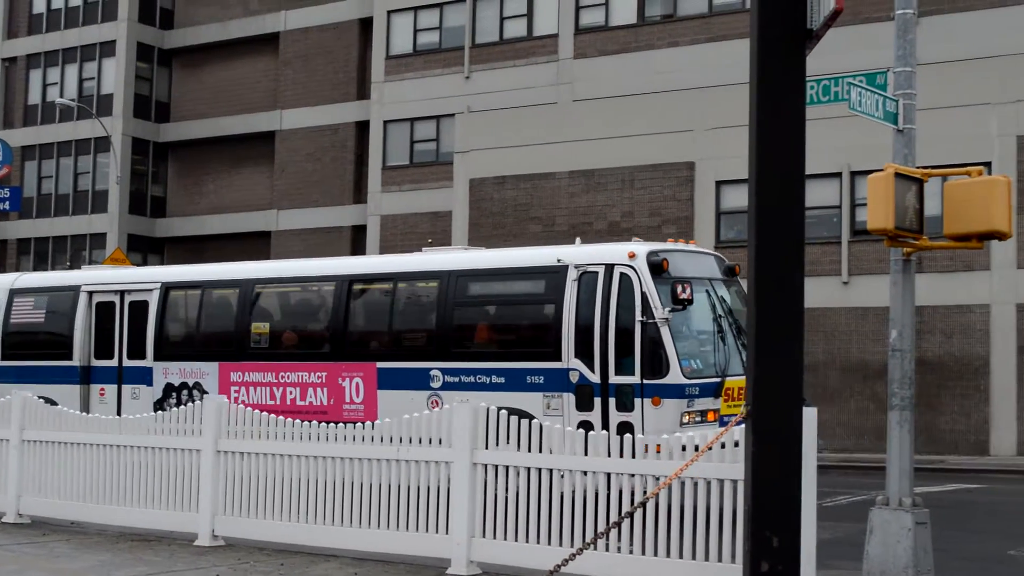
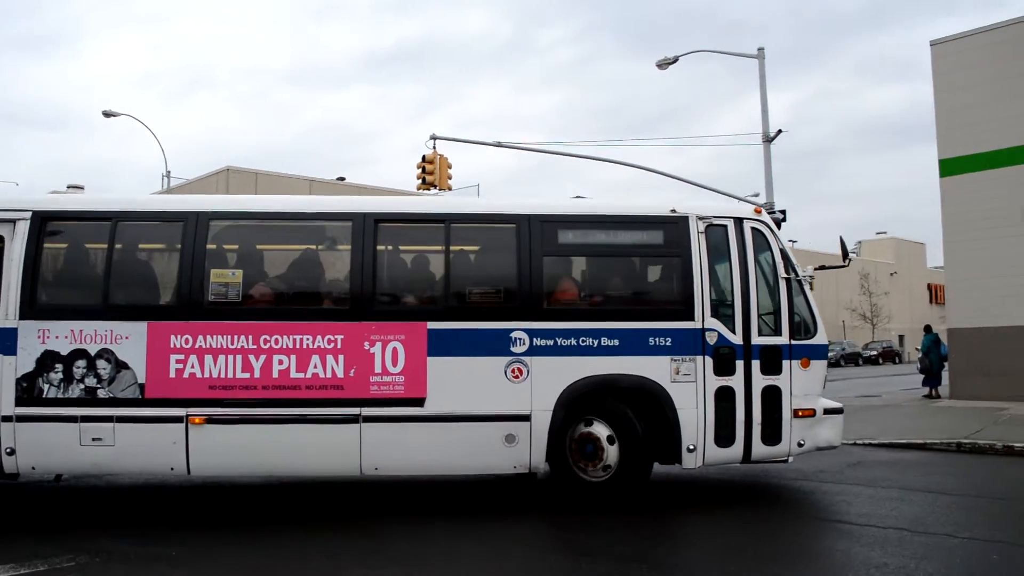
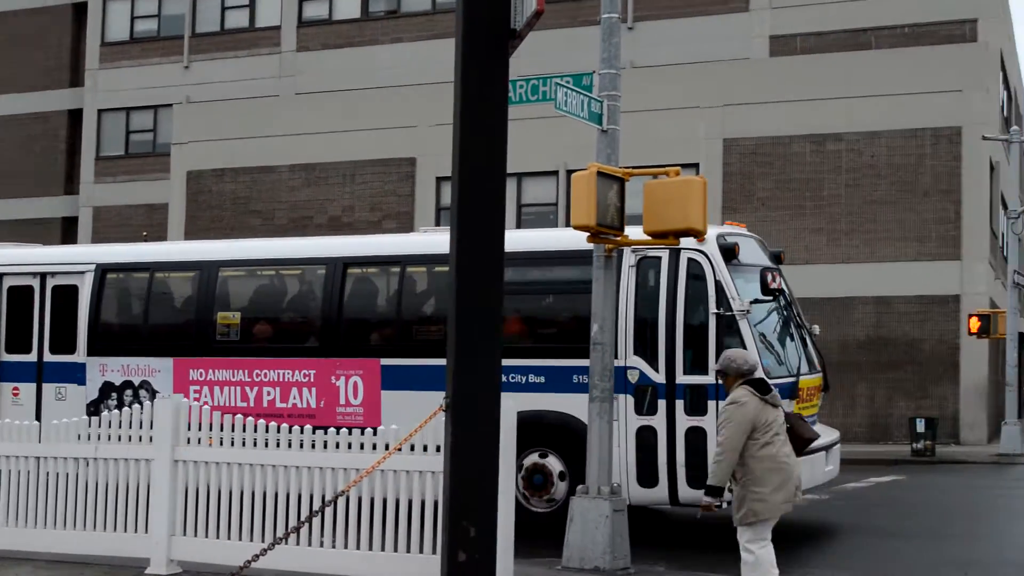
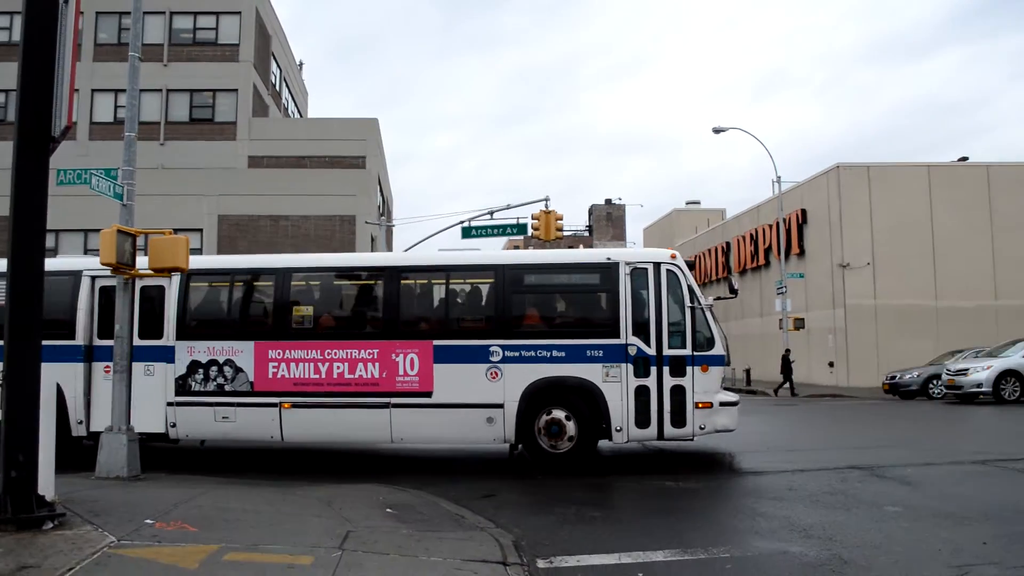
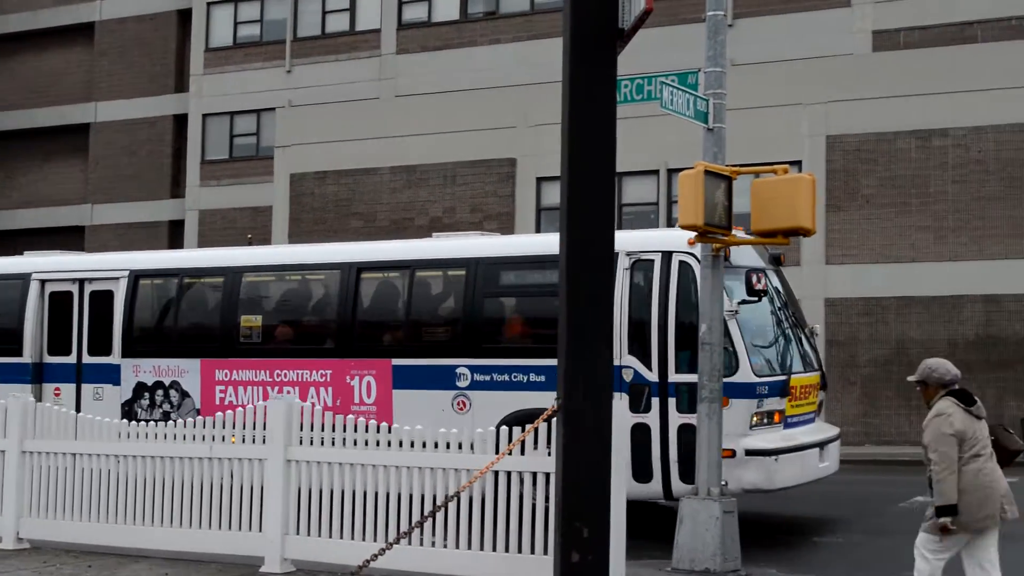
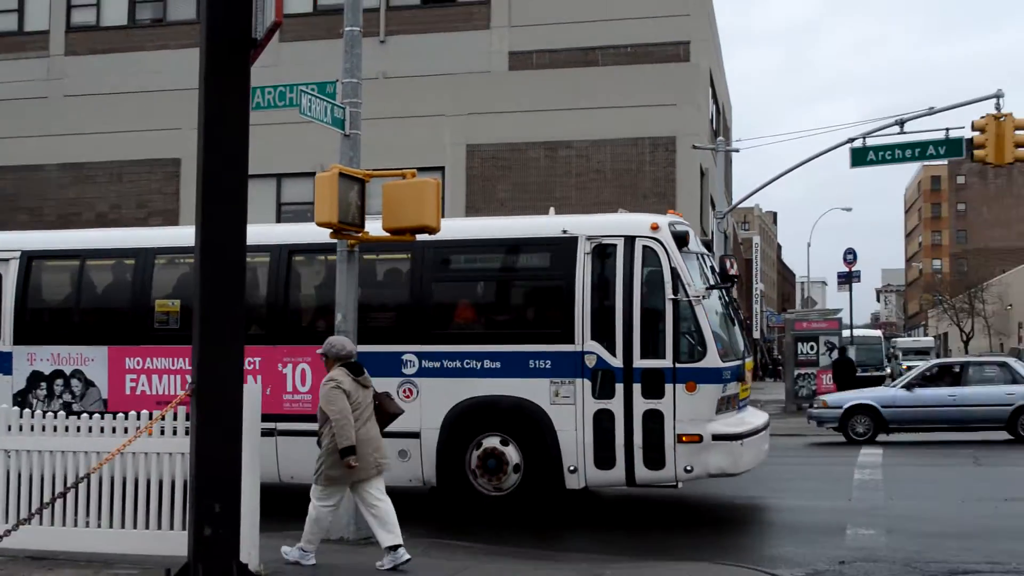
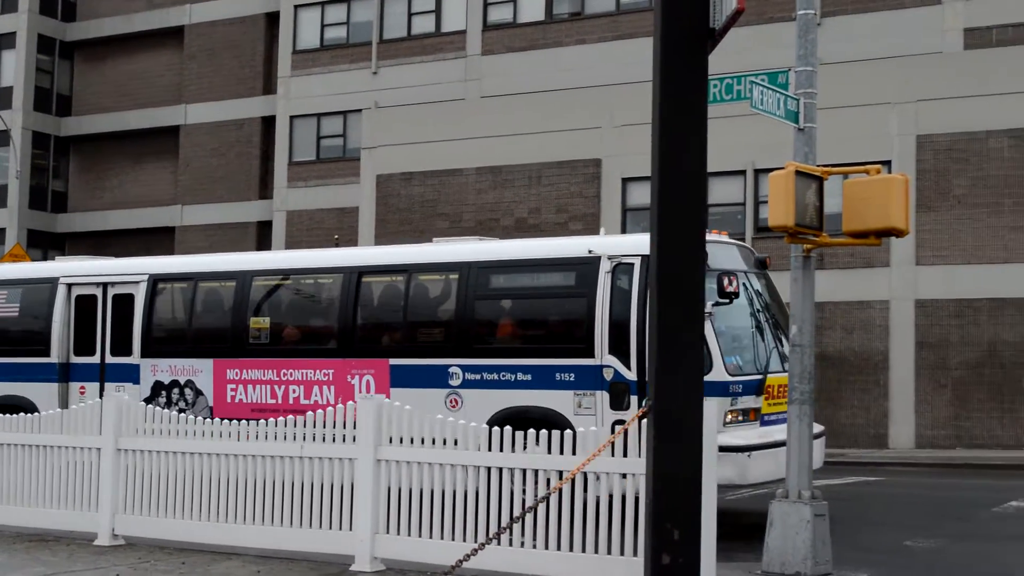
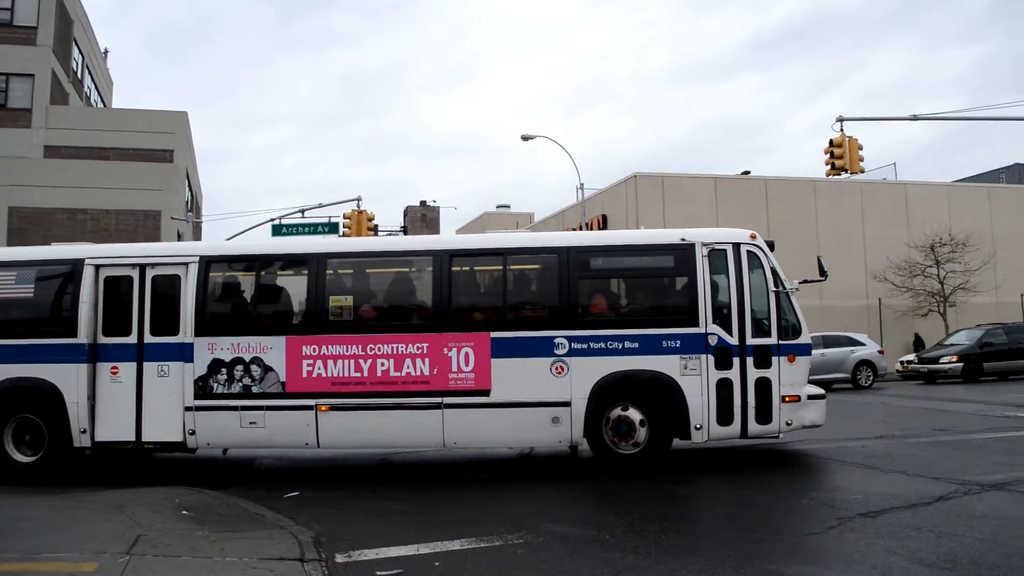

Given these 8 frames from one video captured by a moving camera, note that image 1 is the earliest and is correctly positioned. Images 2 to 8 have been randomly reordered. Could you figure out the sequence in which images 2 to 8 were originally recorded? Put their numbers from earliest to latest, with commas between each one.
7, 5, 3, 6, 4, 8, 2
